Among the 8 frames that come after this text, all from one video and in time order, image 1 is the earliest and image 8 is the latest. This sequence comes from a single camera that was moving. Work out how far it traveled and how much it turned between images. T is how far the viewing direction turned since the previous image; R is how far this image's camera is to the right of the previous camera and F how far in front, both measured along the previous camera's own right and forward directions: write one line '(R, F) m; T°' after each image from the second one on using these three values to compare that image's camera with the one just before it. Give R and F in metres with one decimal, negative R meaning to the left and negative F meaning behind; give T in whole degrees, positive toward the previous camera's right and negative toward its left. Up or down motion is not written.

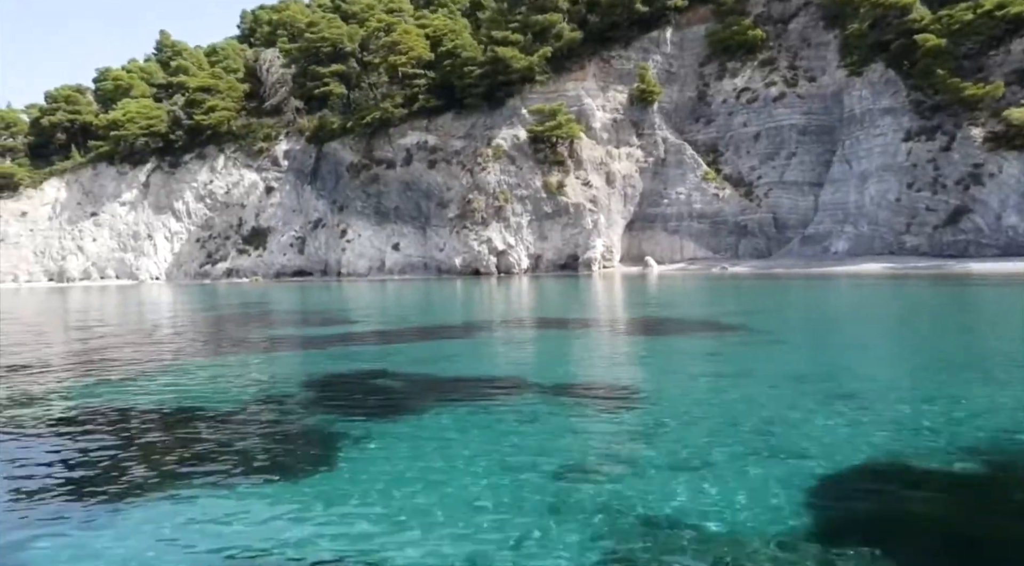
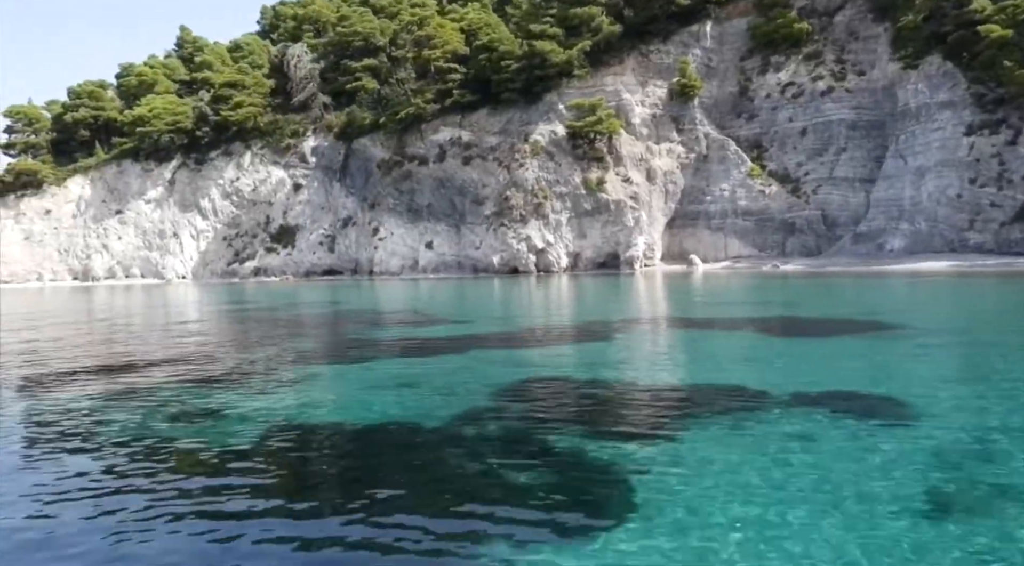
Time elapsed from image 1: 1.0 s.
(-1.9, +0.9) m; 0°
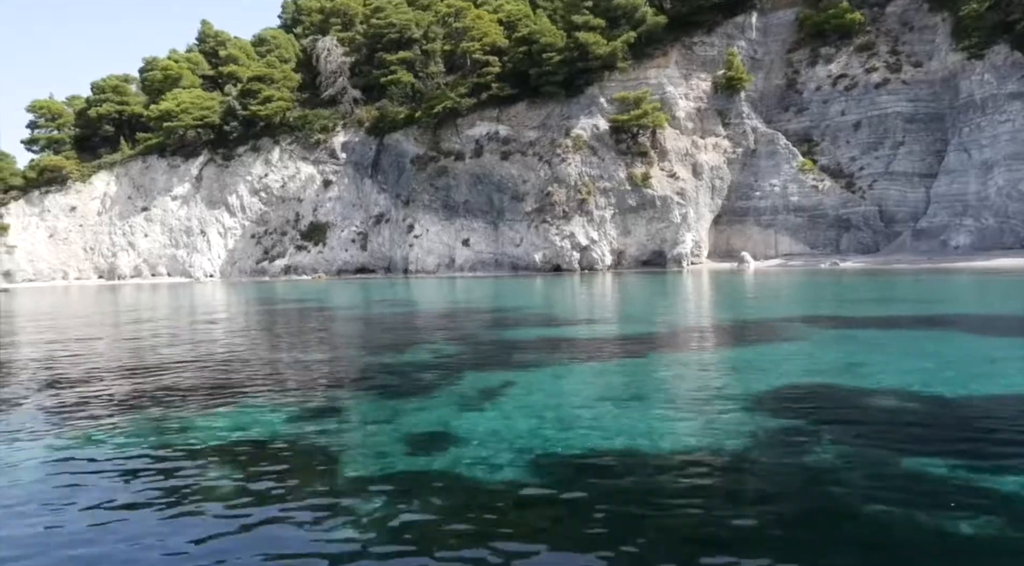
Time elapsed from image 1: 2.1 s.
(-2.0, +1.1) m; 0°
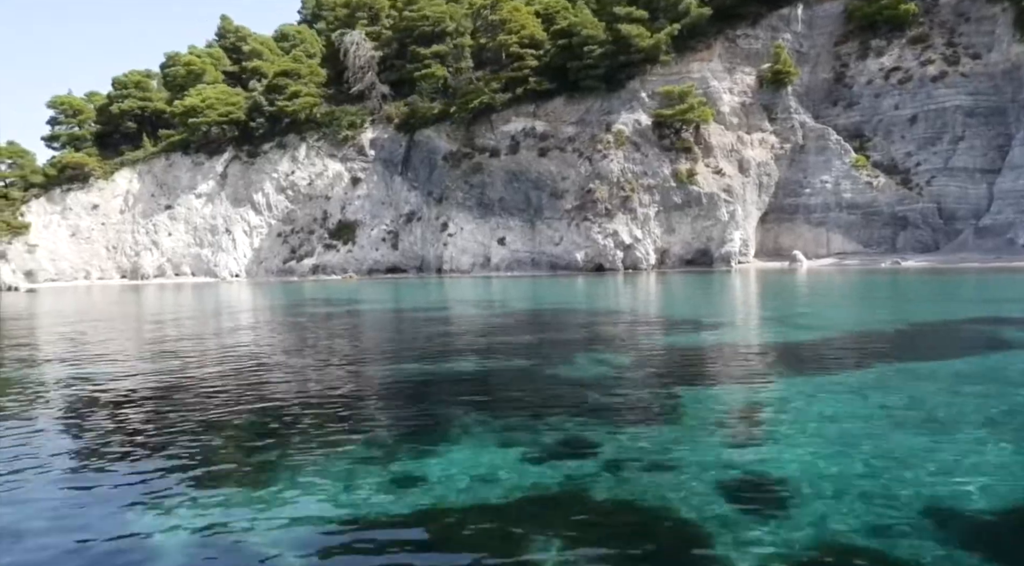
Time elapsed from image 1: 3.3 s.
(-1.9, +1.2) m; 0°
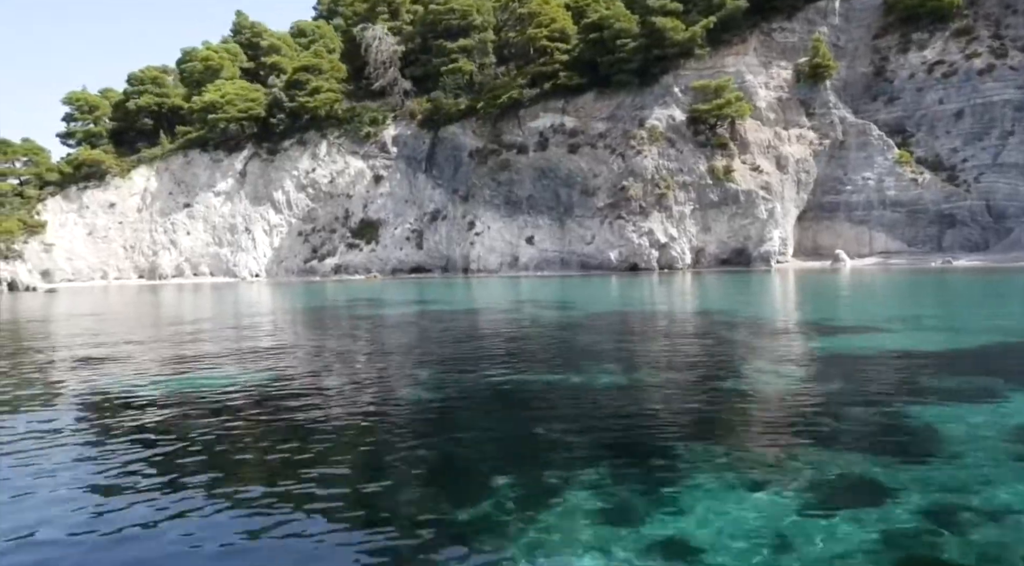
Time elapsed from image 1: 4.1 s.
(-1.4, +1.0) m; 0°
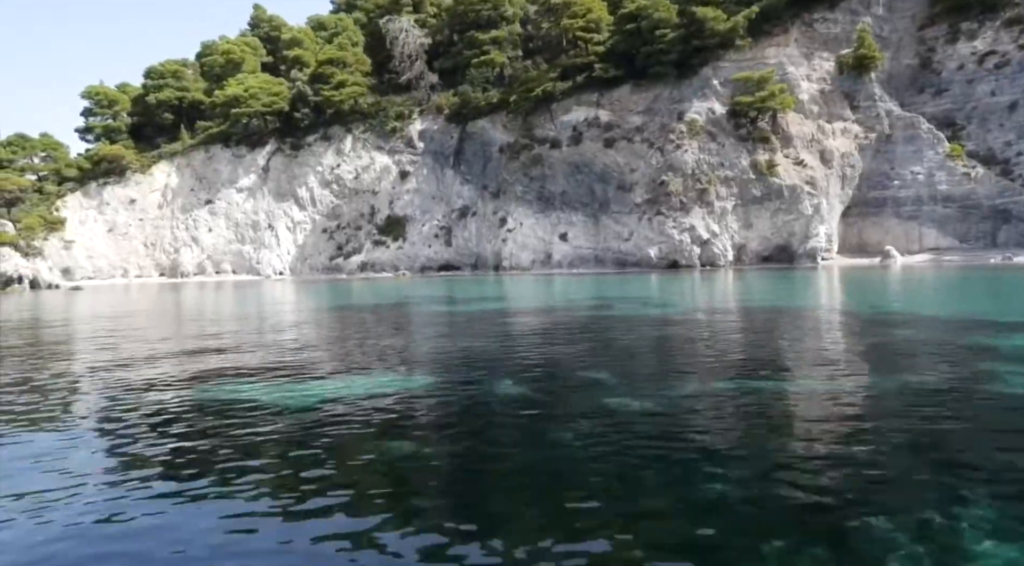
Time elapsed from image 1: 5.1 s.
(-1.5, +1.1) m; 0°
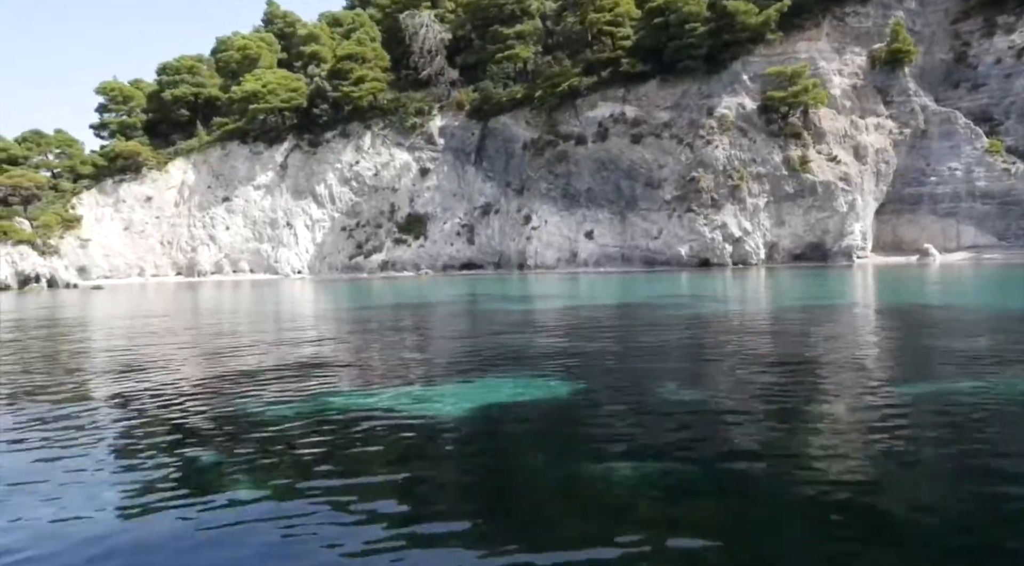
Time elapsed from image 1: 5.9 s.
(-1.2, +0.7) m; 0°
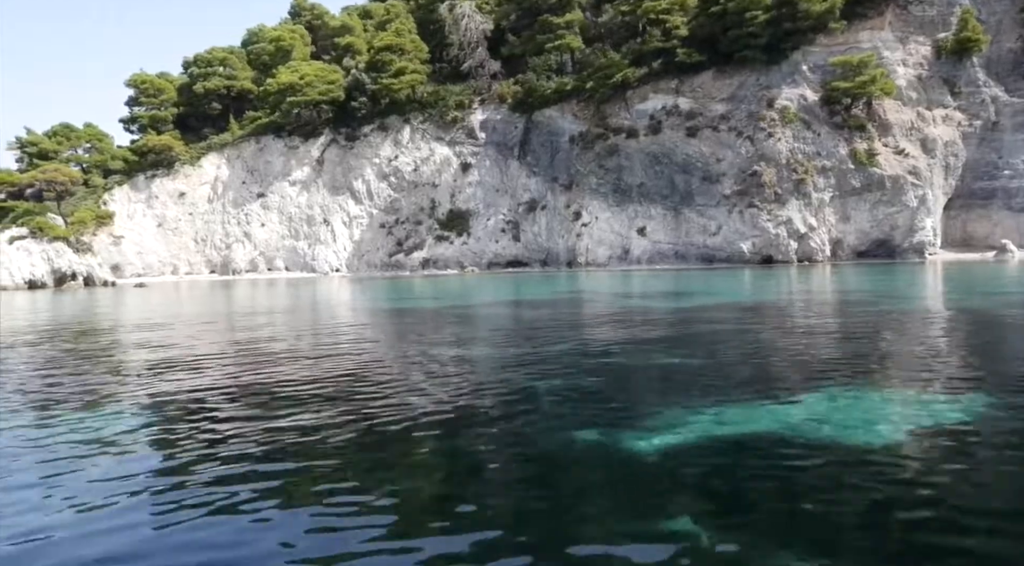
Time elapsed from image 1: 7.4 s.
(-2.4, +1.3) m; 0°
